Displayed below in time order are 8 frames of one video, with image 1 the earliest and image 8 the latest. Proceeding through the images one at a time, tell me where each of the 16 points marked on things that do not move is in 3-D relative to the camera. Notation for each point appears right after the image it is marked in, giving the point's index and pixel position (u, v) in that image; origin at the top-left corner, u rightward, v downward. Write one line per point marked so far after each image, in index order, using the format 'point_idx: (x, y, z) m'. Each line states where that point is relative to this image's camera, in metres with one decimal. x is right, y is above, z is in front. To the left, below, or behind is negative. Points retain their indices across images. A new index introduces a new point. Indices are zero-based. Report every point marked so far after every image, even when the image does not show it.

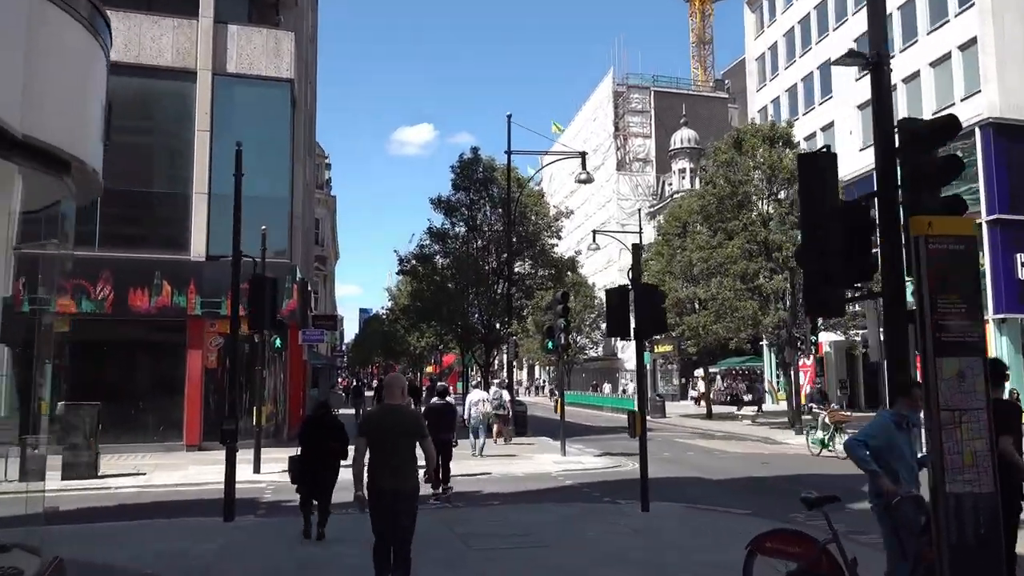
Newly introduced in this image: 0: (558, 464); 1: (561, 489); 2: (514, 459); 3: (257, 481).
0: (+1.0, -3.6, +17.7) m
1: (+0.8, -3.3, +14.2) m
2: (+0.1, -3.7, +18.5) m
3: (-4.5, -3.4, +15.2) m
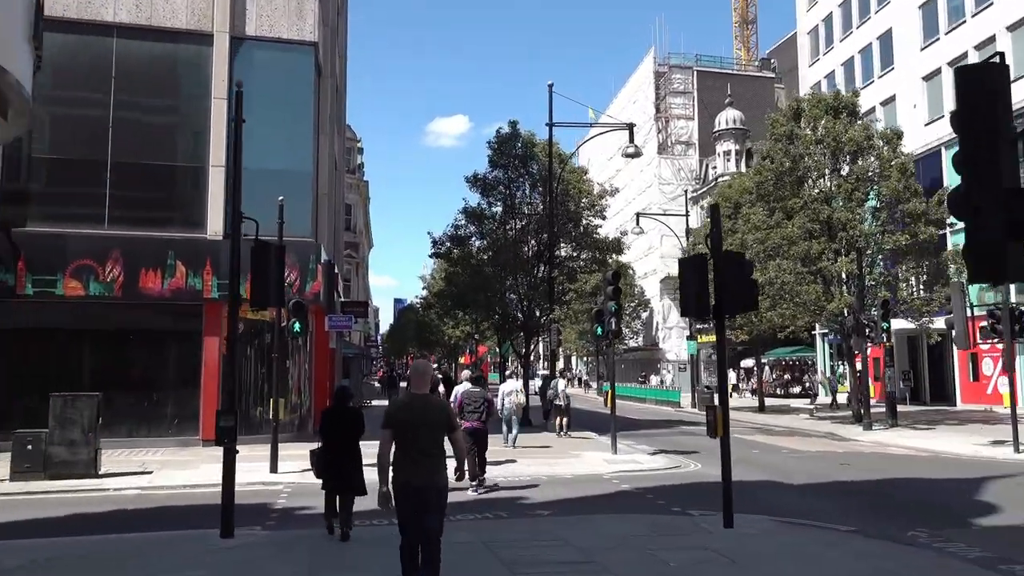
0: (+1.8, -3.2, +15.8) m
1: (+1.5, -3.0, +12.3) m
2: (+1.0, -3.3, +16.6) m
3: (-3.8, -3.0, +13.5) m
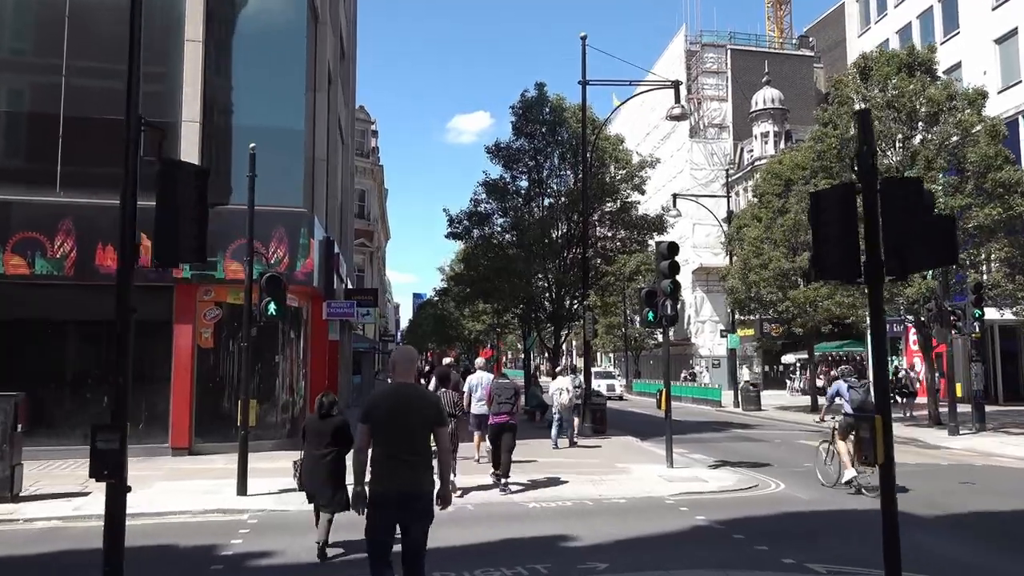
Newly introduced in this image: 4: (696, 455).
0: (+2.3, -2.8, +12.5) m
1: (+1.9, -2.6, +9.0) m
2: (+1.5, -2.9, +13.3) m
3: (-3.3, -2.7, +10.3) m
4: (+3.5, -3.2, +16.3) m
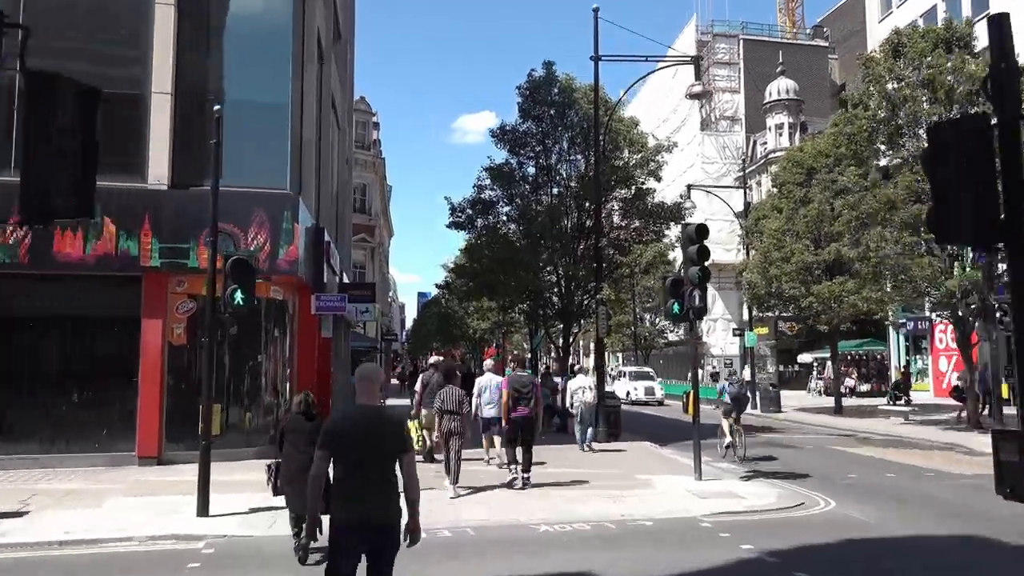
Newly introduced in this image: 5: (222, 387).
0: (+2.4, -2.6, +10.8) m
1: (+2.0, -2.4, +7.4) m
2: (+1.6, -2.7, +11.7) m
3: (-3.2, -2.5, +8.7) m
4: (+3.6, -3.0, +14.6) m
5: (-5.1, -1.7, +15.1) m
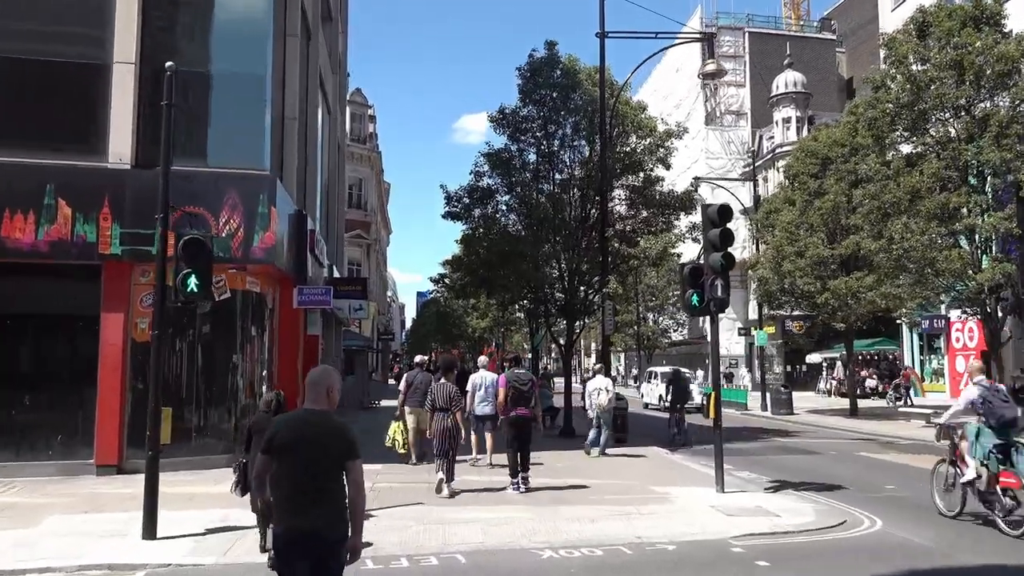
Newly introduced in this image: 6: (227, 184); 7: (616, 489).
0: (+2.4, -2.5, +9.5) m
1: (+2.0, -2.2, +6.0) m
2: (+1.6, -2.6, +10.3) m
3: (-3.3, -2.4, +7.3) m
4: (+3.6, -2.8, +13.2) m
5: (-5.1, -1.6, +13.7) m
6: (-4.3, +1.6, +13.1) m
7: (+1.4, -2.7, +11.5) m
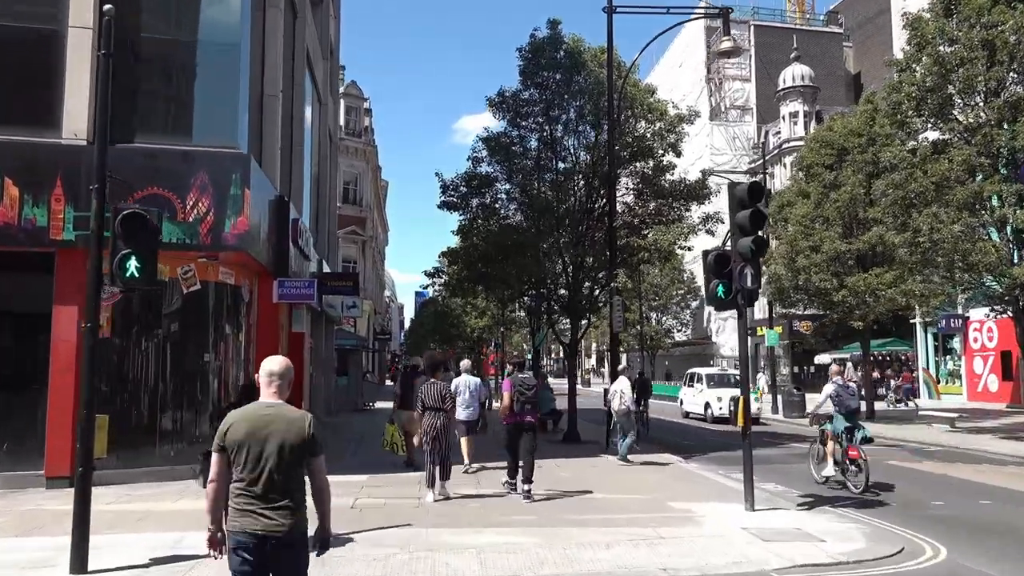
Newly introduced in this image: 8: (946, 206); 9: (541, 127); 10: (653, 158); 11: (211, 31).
0: (+2.4, -2.4, +8.1) m
1: (+2.0, -2.1, +4.6) m
2: (+1.6, -2.4, +8.9) m
3: (-3.2, -2.2, +6.0) m
4: (+3.6, -2.7, +11.9) m
5: (-5.1, -1.5, +12.4) m
6: (-4.3, +1.7, +11.7) m
7: (+1.4, -2.5, +10.1) m
8: (+9.7, +1.8, +19.5) m
9: (+0.7, +3.7, +19.8) m
10: (+3.1, +2.9, +19.2) m
11: (-4.4, +3.8, +12.6) m
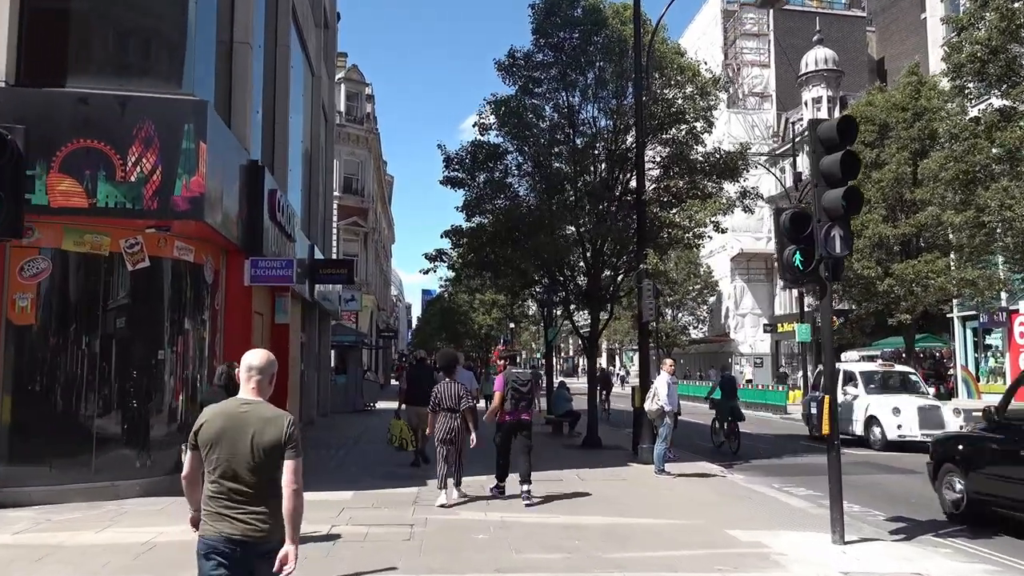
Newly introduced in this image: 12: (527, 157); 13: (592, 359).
0: (+2.5, -2.1, +5.9) m
1: (+2.1, -1.8, +2.4) m
2: (+1.7, -2.2, +6.7) m
3: (-3.1, -2.0, +3.8) m
4: (+3.8, -2.4, +9.7) m
5: (-4.9, -1.2, +10.2) m
6: (-4.1, +2.0, +9.6) m
7: (+1.6, -2.3, +7.9) m
8: (+10.0, +2.1, +17.2) m
9: (+0.9, +4.0, +17.6) m
10: (+3.4, +3.2, +17.0) m
11: (-4.2, +4.0, +10.5) m
12: (+0.3, +2.6, +17.5) m
13: (+1.7, -1.5, +18.6) m
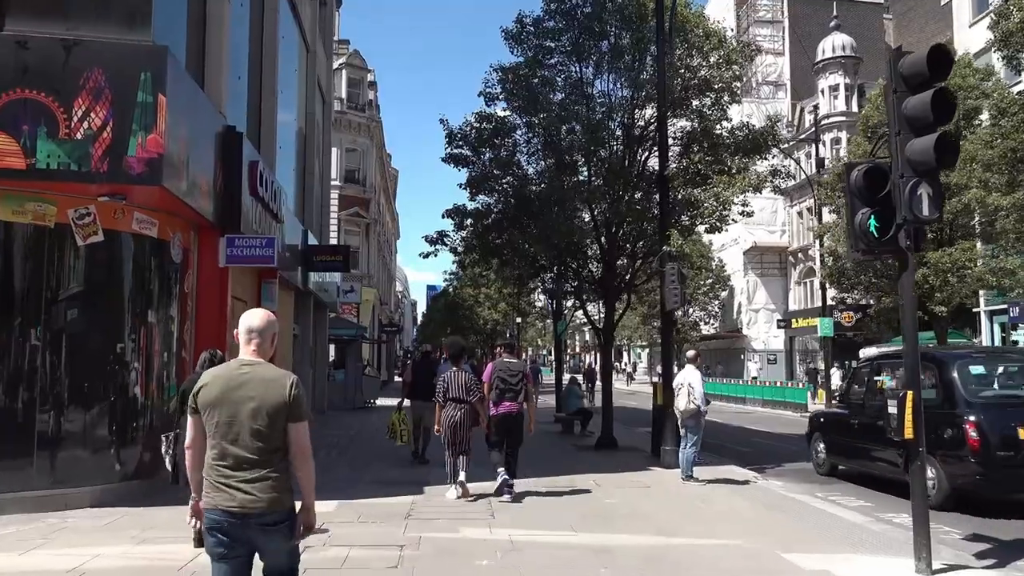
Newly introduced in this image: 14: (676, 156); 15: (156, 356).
0: (+2.6, -1.9, +4.5) m
1: (+2.2, -1.7, +1.0) m
2: (+1.8, -2.0, +5.3) m
3: (-3.1, -1.8, +2.5) m
4: (+3.9, -2.2, +8.3) m
5: (-4.8, -1.0, +8.9) m
6: (-4.0, +2.2, +8.2) m
7: (+1.6, -2.1, +6.5) m
8: (+10.1, +2.4, +15.7) m
9: (+1.1, +4.2, +16.2) m
10: (+3.5, +3.4, +15.6) m
11: (-4.1, +4.3, +9.1) m
12: (+0.5, +2.9, +16.1) m
13: (+1.9, -1.3, +17.2) m
14: (+3.1, +2.5, +16.1) m
15: (-4.1, -0.8, +10.0) m
